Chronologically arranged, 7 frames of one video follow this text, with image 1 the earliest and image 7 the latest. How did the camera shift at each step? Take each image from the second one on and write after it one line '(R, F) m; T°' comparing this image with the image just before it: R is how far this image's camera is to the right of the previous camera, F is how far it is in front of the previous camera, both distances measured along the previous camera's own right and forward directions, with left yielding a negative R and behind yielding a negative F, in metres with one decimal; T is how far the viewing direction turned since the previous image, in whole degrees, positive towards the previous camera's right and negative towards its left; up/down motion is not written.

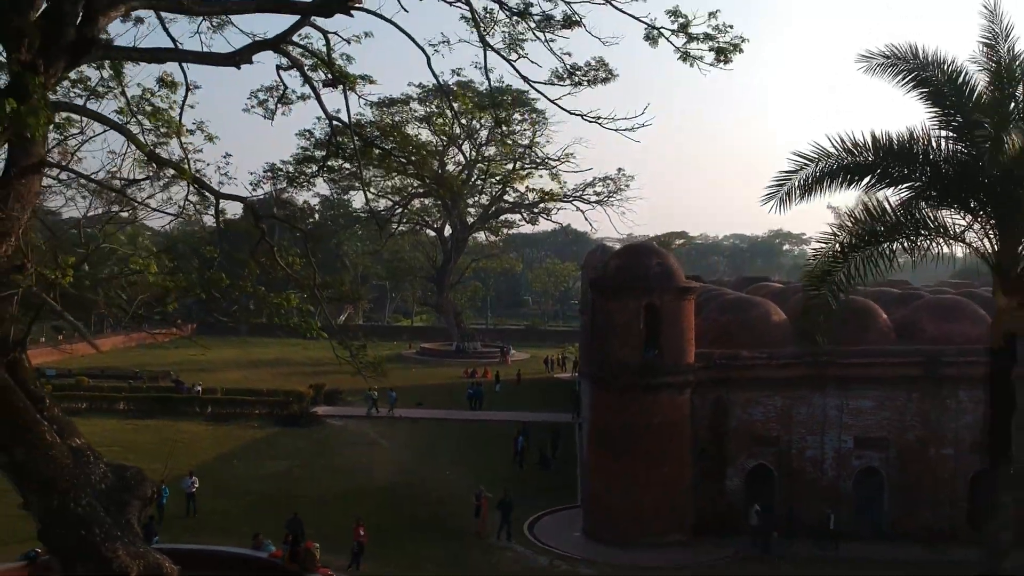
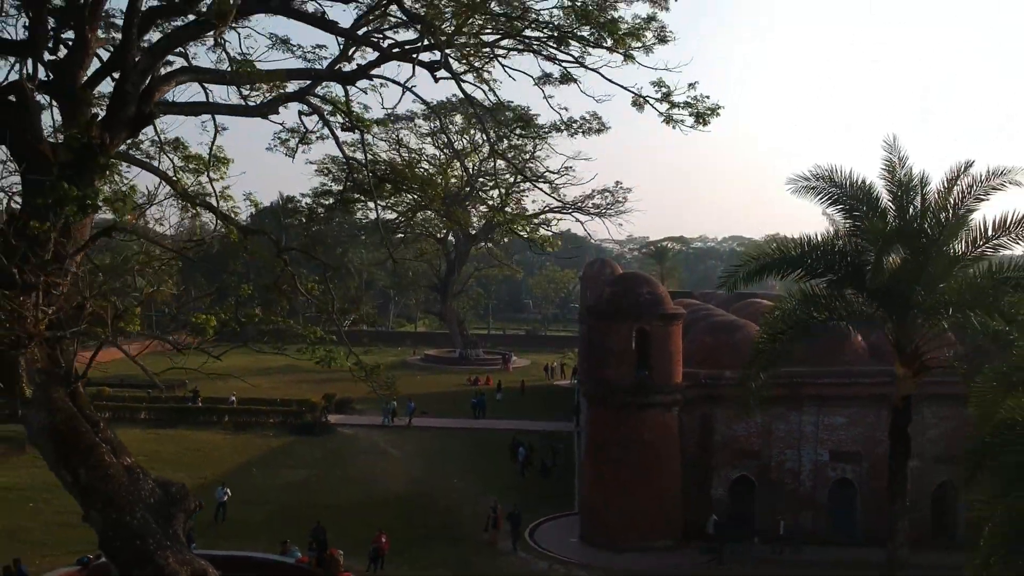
(0.0, -0.8) m; 0°
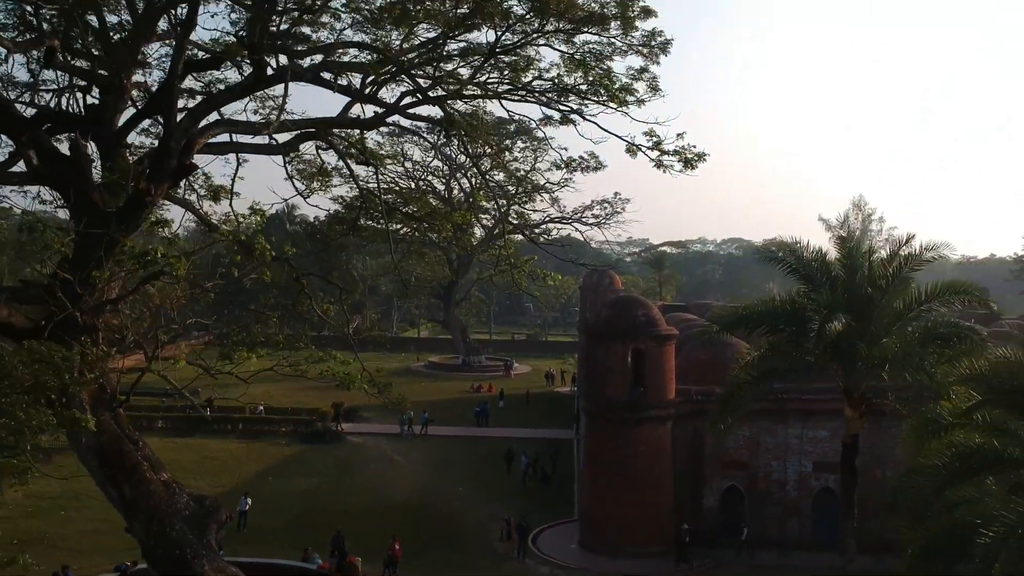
(0.0, -0.7) m; 0°
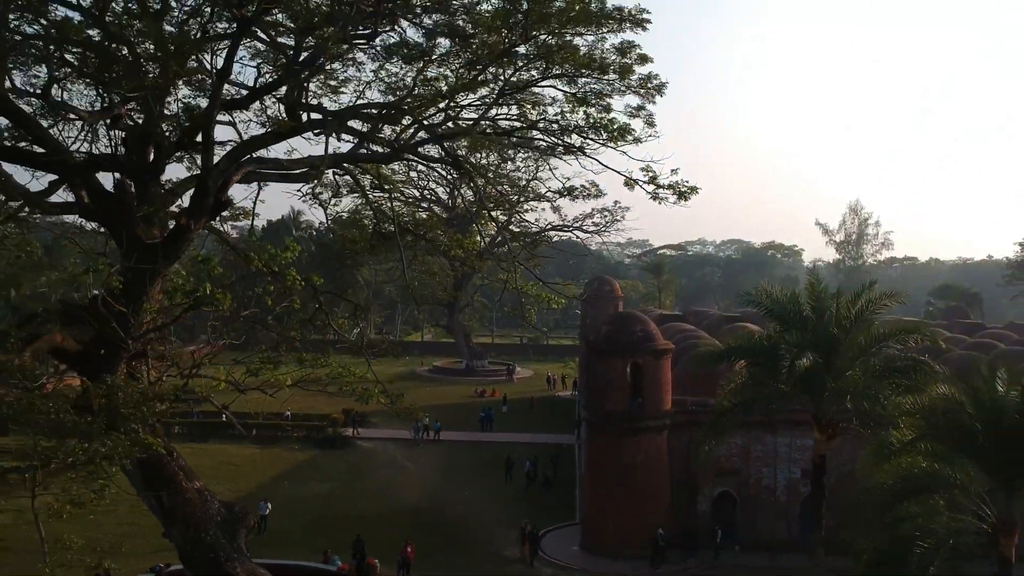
(-0.1, -0.6) m; 0°
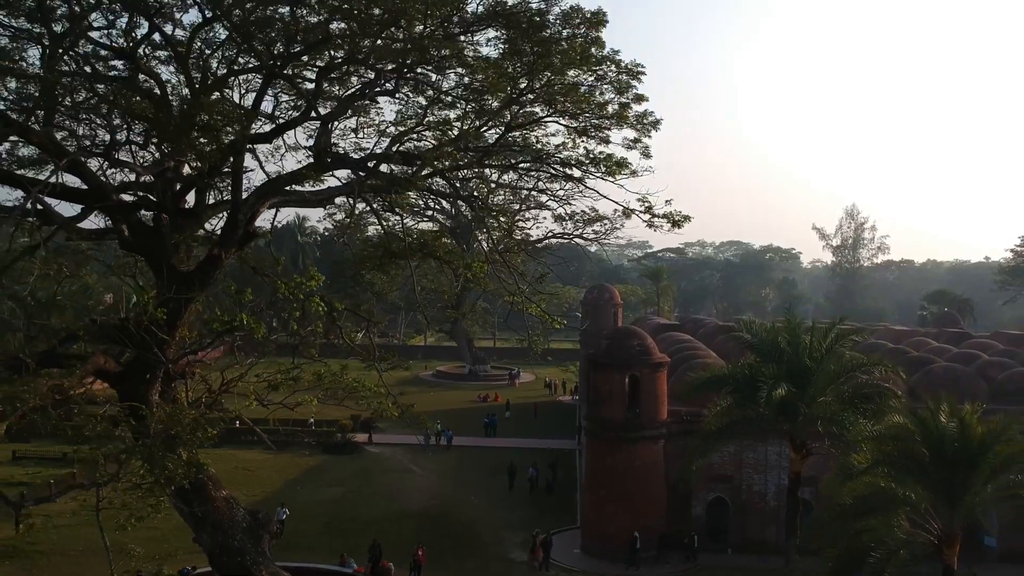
(-0.1, -0.6) m; 0°
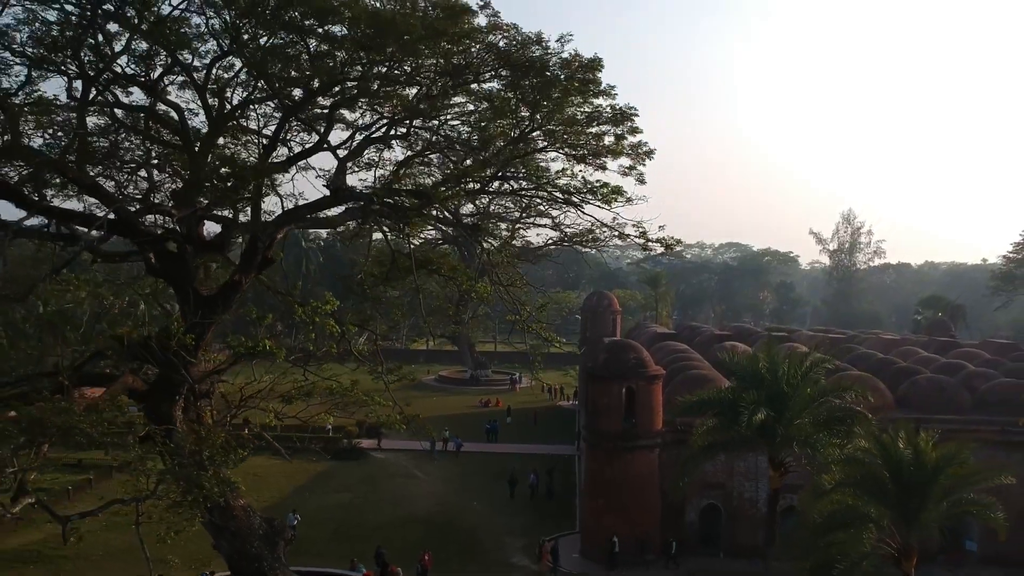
(0.0, -0.5) m; 0°
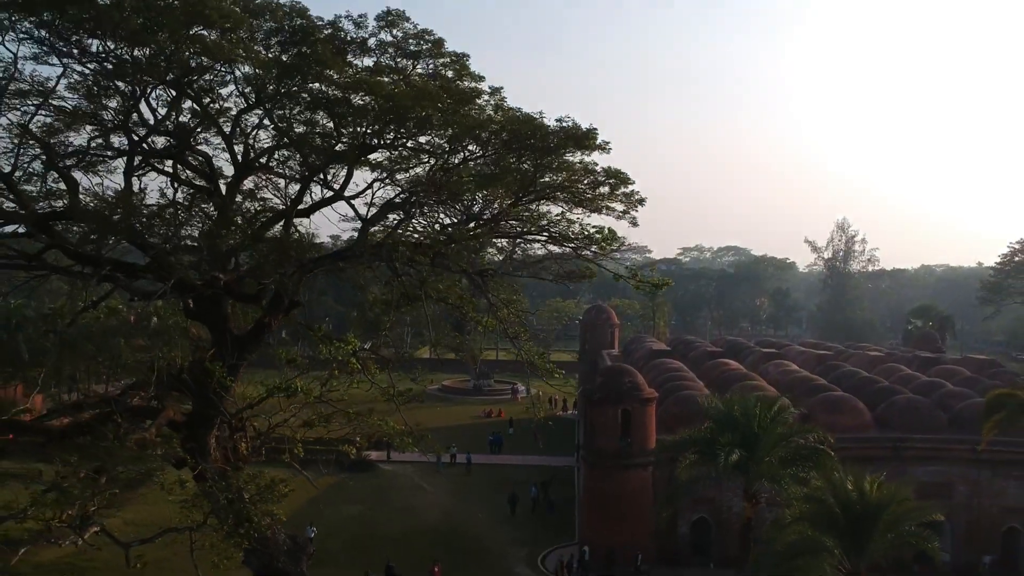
(0.0, -0.9) m; 0°
